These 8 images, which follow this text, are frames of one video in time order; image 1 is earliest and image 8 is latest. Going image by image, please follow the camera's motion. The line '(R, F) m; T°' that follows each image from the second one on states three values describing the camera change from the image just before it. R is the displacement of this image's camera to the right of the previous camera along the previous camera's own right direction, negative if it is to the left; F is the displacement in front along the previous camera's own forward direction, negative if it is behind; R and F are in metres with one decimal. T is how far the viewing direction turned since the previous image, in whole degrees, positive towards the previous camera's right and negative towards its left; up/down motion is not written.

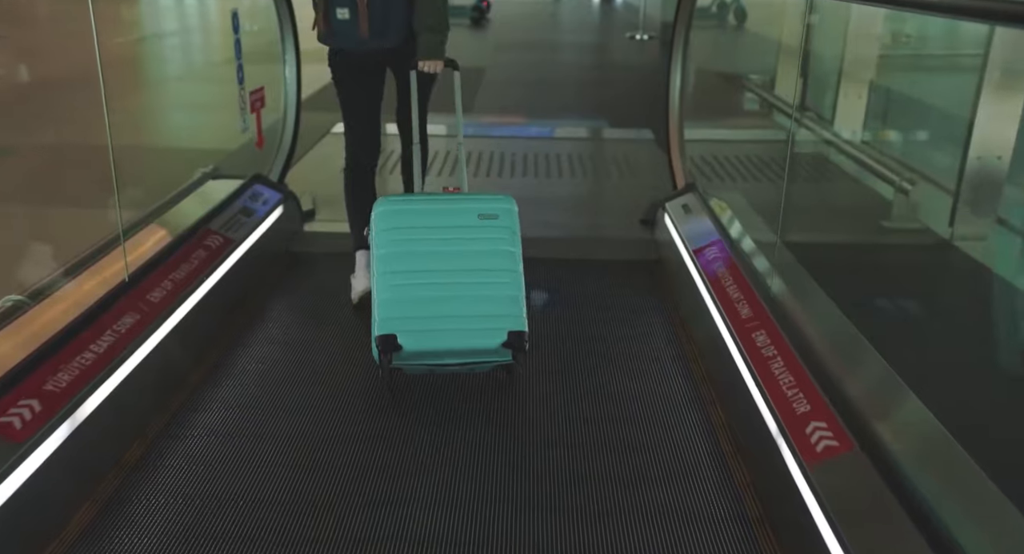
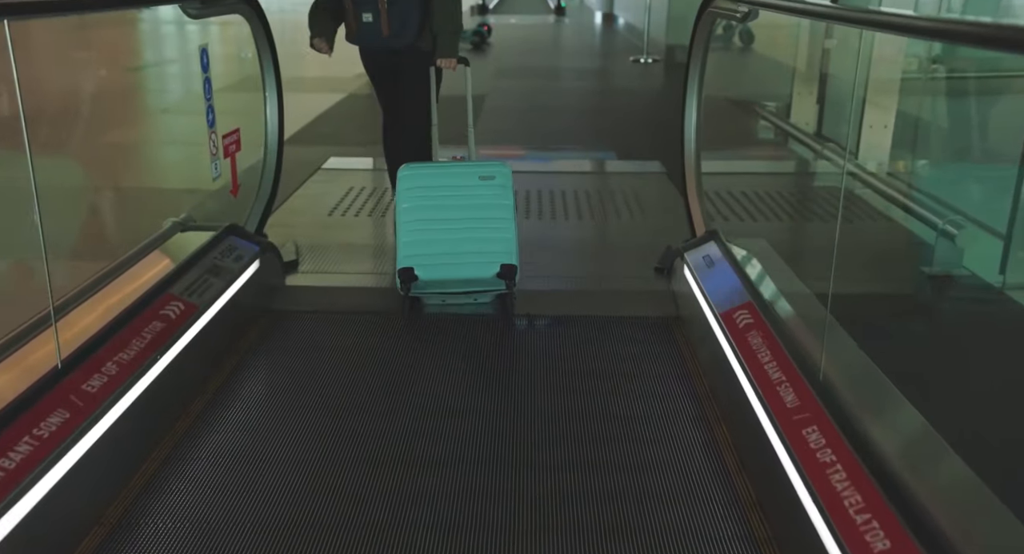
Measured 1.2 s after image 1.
(0.0, +0.3) m; 0°
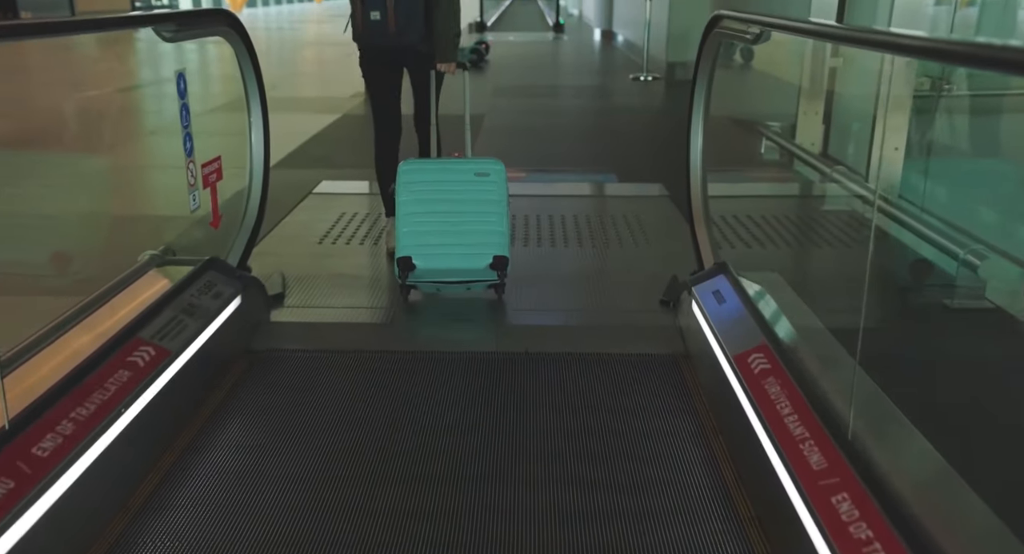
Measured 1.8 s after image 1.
(0.0, +0.2) m; 0°
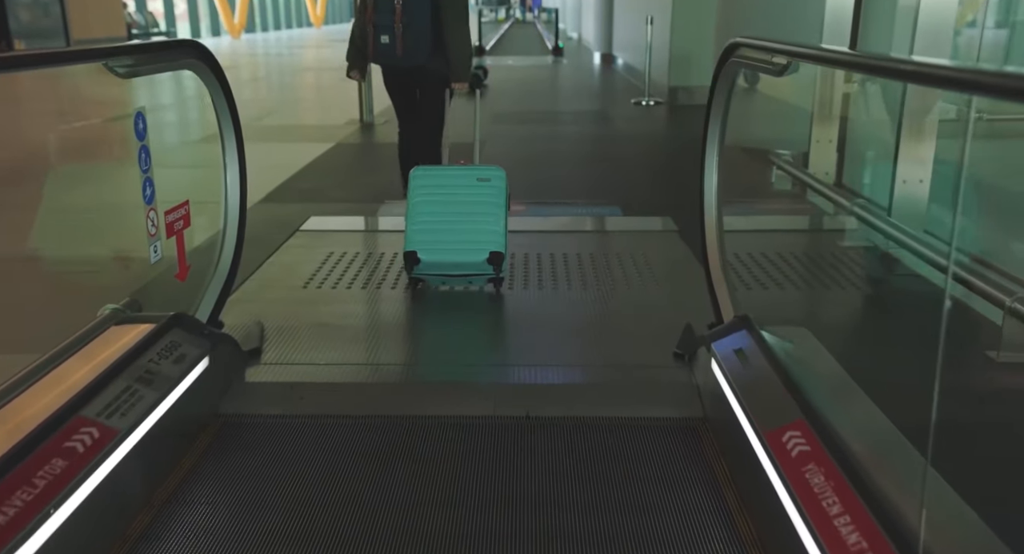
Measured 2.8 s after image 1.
(0.0, +0.3) m; 0°
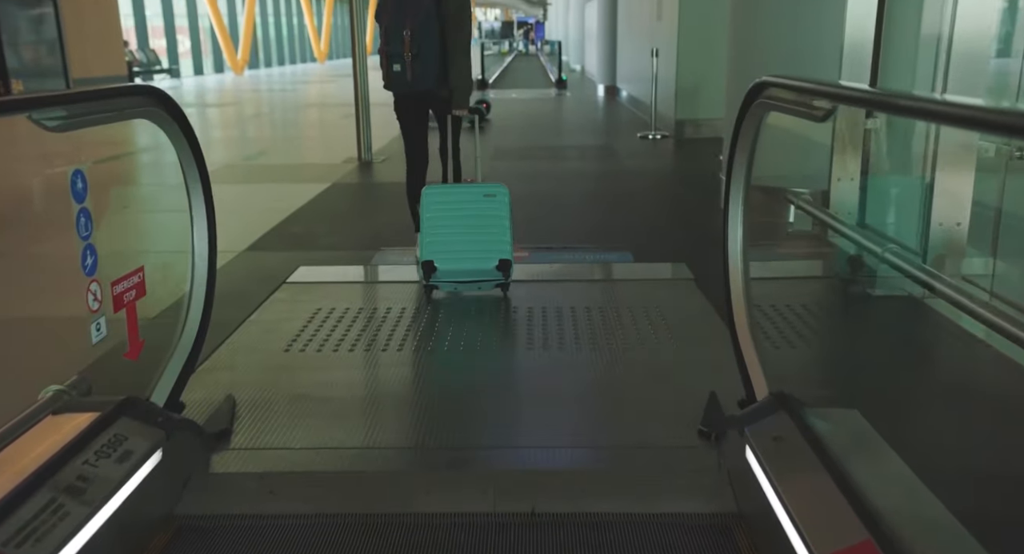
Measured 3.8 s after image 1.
(0.0, +0.3) m; 0°
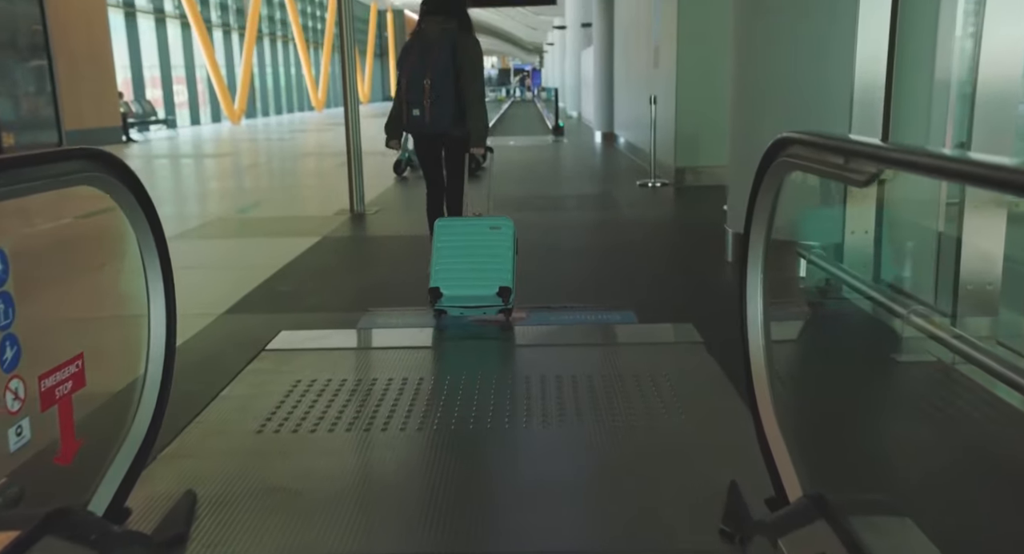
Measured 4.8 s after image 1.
(0.0, +0.3) m; 0°
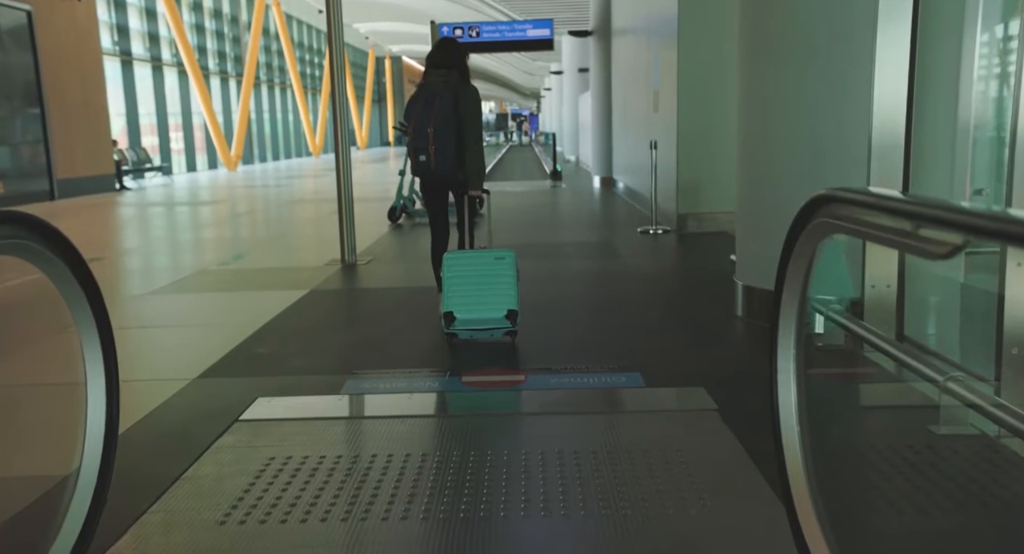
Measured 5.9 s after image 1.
(0.0, +0.3) m; 0°
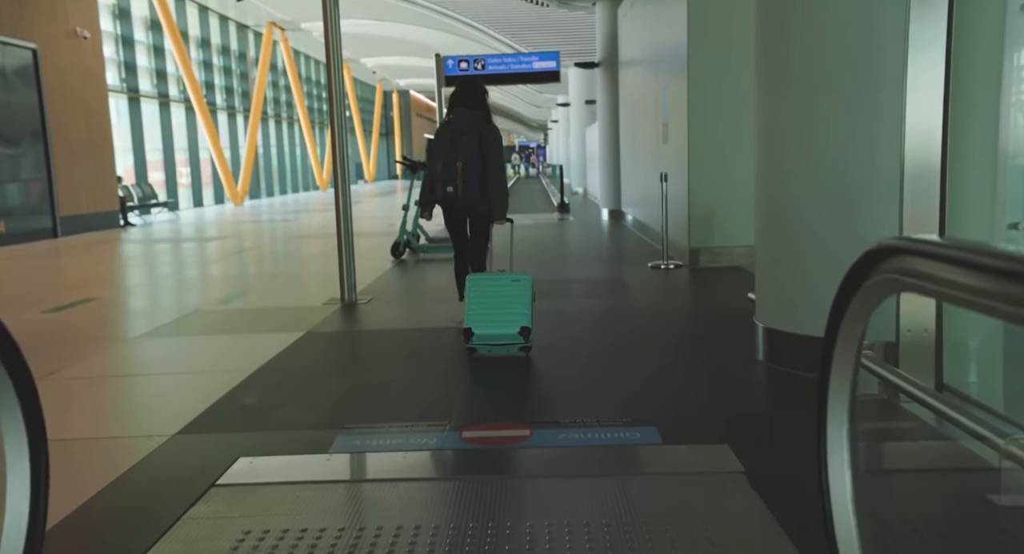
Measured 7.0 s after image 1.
(0.0, +0.3) m; -1°
